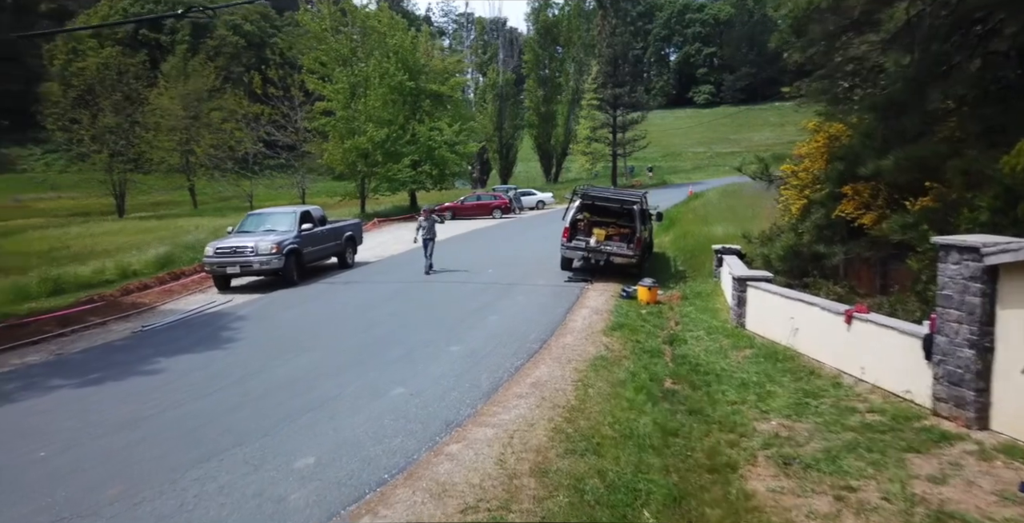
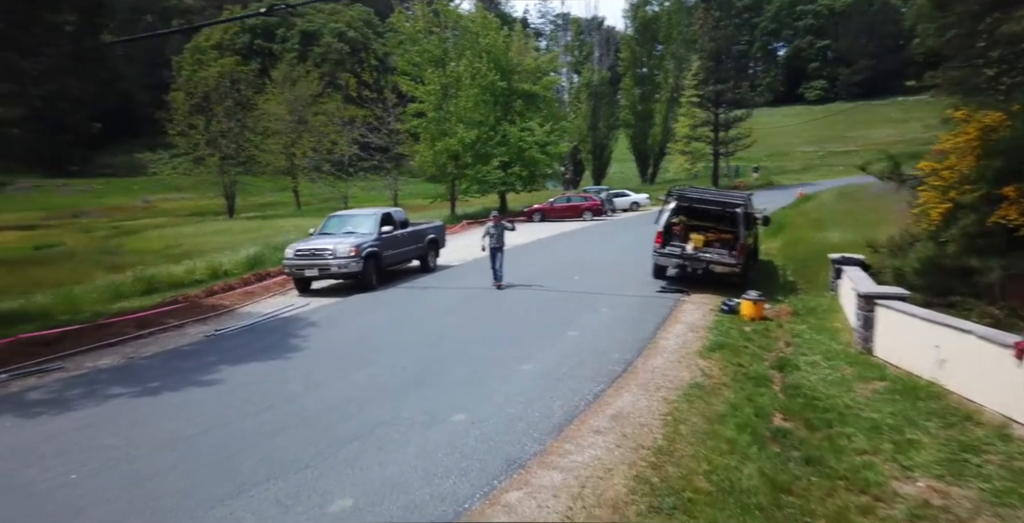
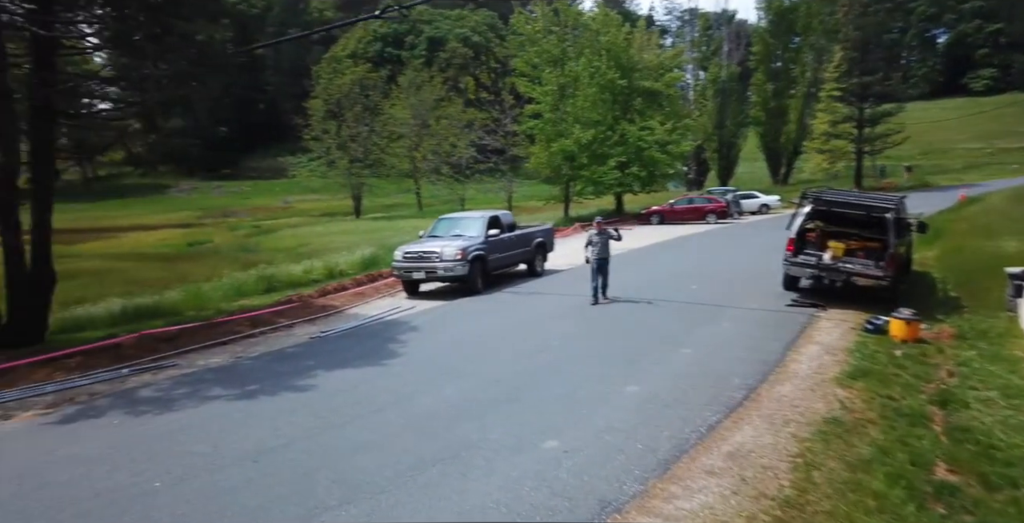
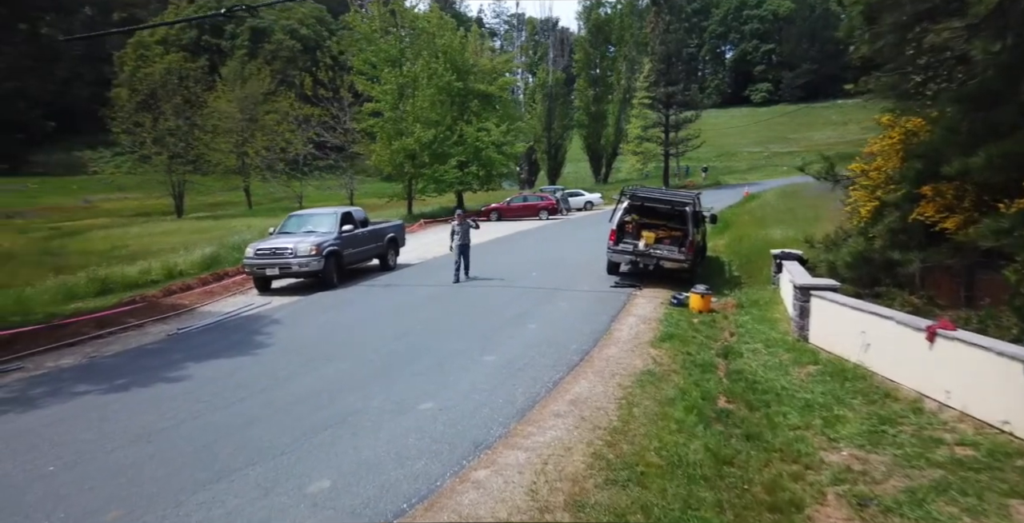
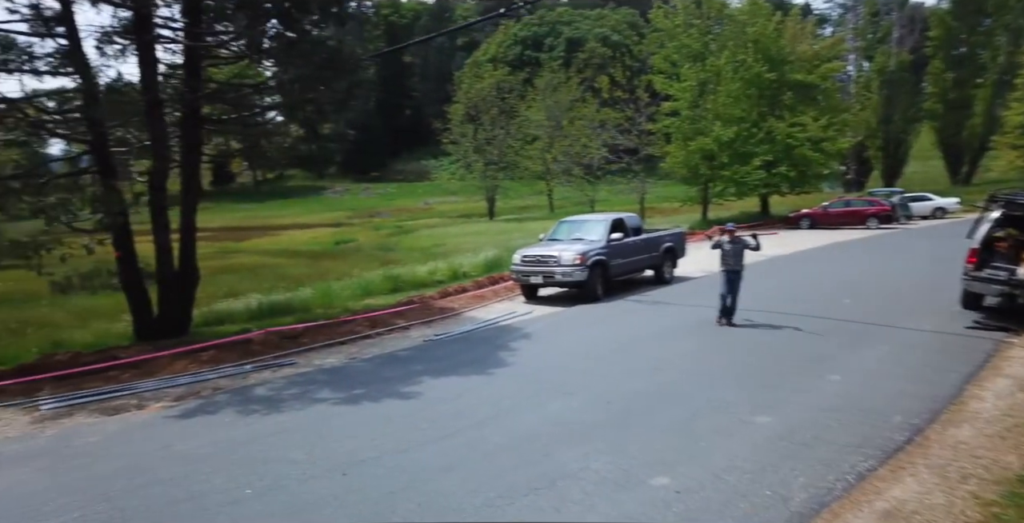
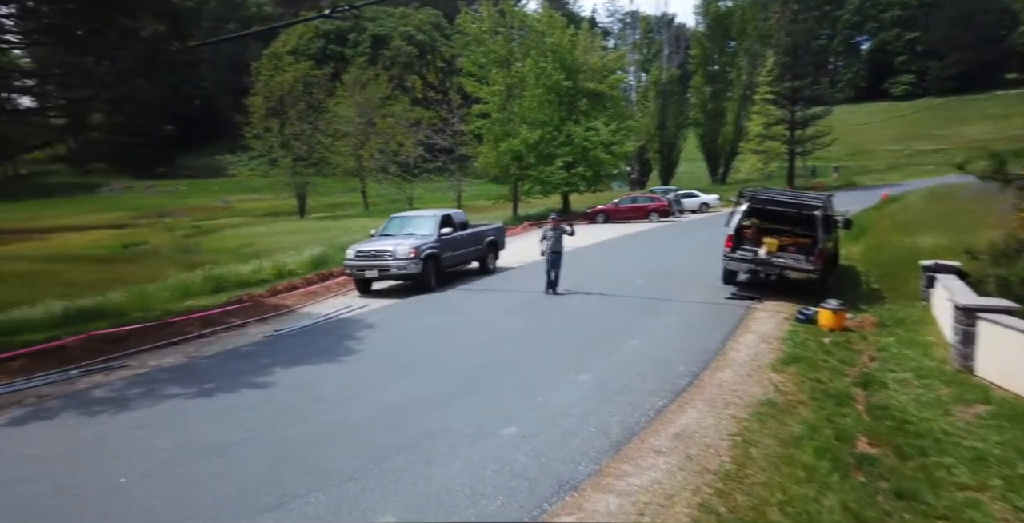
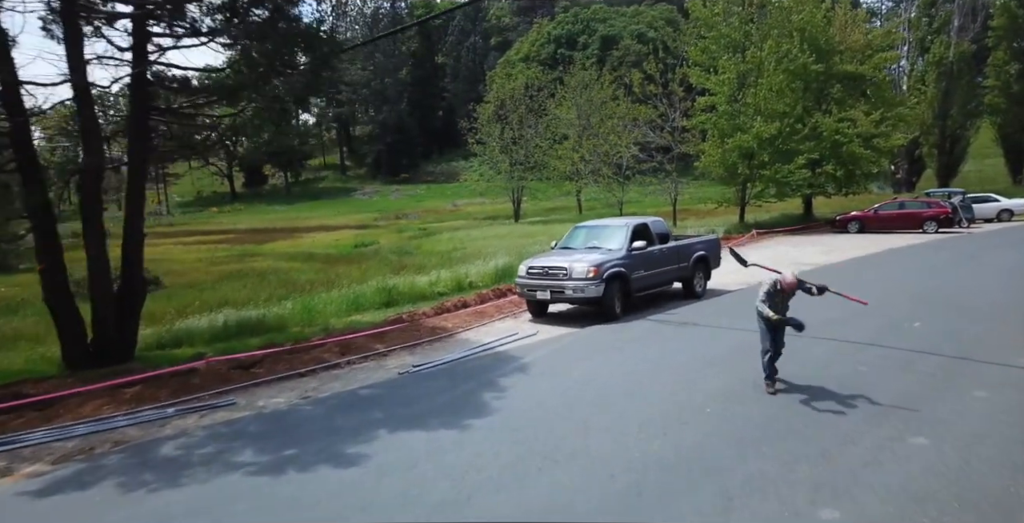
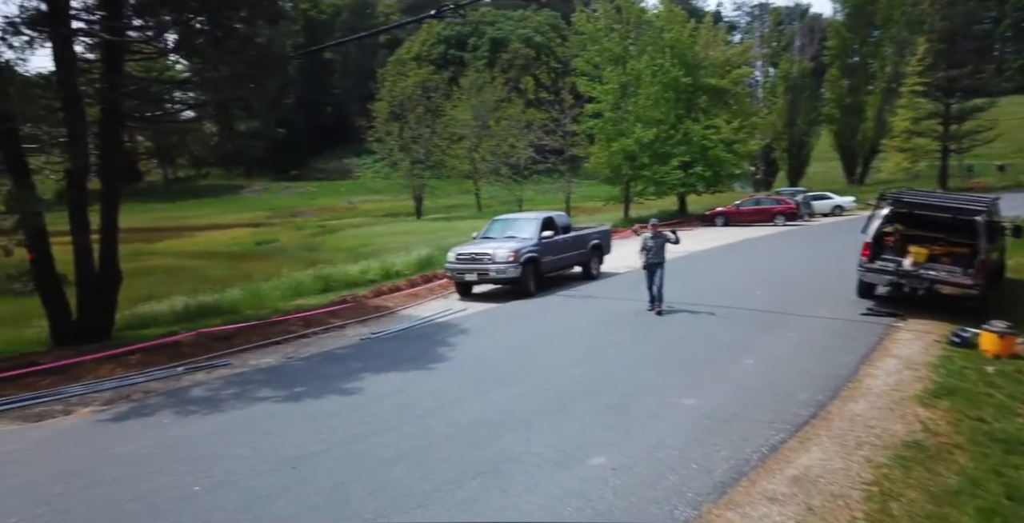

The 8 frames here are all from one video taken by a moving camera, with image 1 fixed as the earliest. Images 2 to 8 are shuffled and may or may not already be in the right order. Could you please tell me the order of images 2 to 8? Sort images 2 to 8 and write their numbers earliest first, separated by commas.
4, 2, 6, 3, 8, 5, 7
